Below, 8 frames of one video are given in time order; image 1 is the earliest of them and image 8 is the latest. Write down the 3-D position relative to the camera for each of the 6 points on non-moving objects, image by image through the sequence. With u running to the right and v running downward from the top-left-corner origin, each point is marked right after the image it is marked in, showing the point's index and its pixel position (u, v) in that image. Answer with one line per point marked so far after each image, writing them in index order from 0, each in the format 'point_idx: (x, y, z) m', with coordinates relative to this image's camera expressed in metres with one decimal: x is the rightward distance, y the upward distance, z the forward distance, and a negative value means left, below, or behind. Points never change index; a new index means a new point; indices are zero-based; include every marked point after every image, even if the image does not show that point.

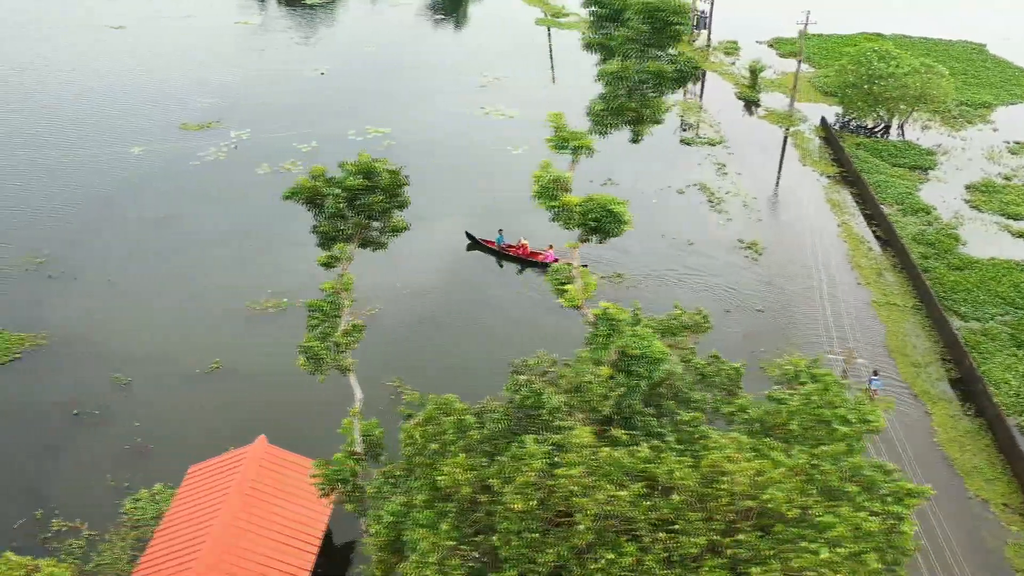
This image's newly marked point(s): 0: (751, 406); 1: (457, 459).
0: (+4.4, -2.2, +14.8) m
1: (-0.8, -2.7, +12.9) m
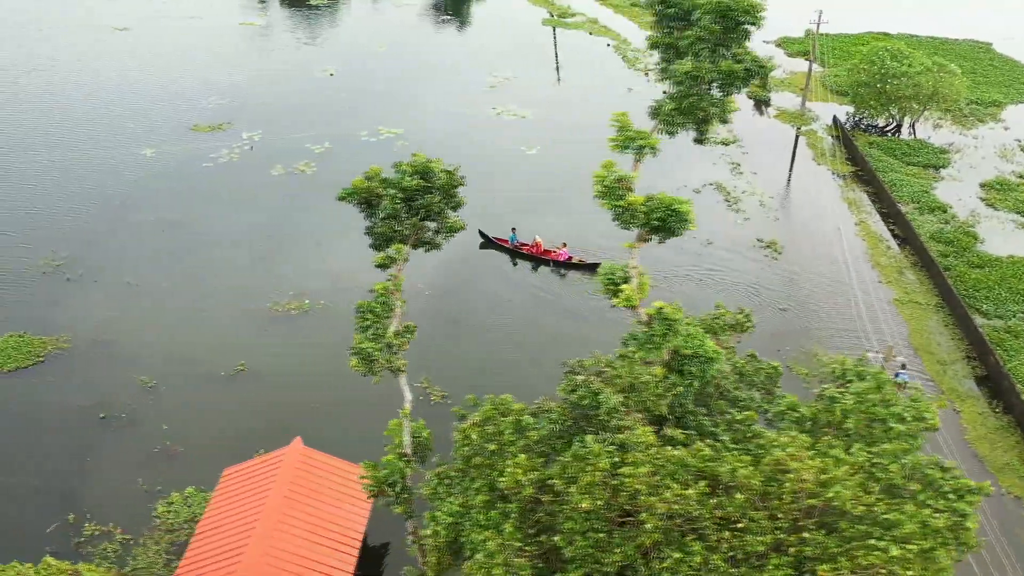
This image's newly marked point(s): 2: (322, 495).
0: (+5.3, -2.1, +14.9) m
1: (+0.1, -2.7, +12.9) m
2: (-4.4, -4.7, +18.6) m
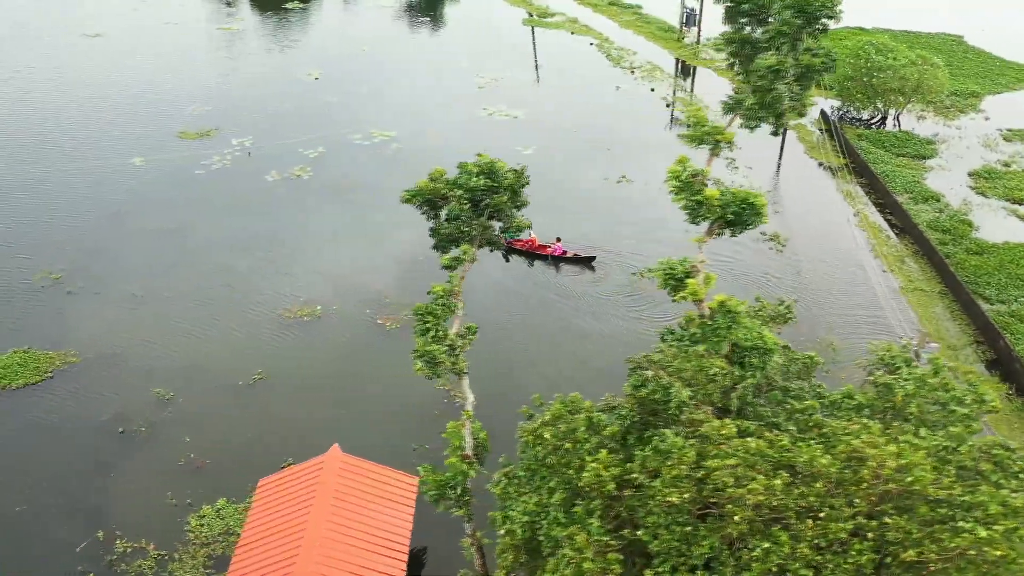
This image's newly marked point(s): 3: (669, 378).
0: (+6.4, -2.0, +15.1) m
1: (+1.3, -2.7, +12.9) m
2: (-3.3, -4.8, +18.5) m
3: (+2.8, -1.6, +14.0) m
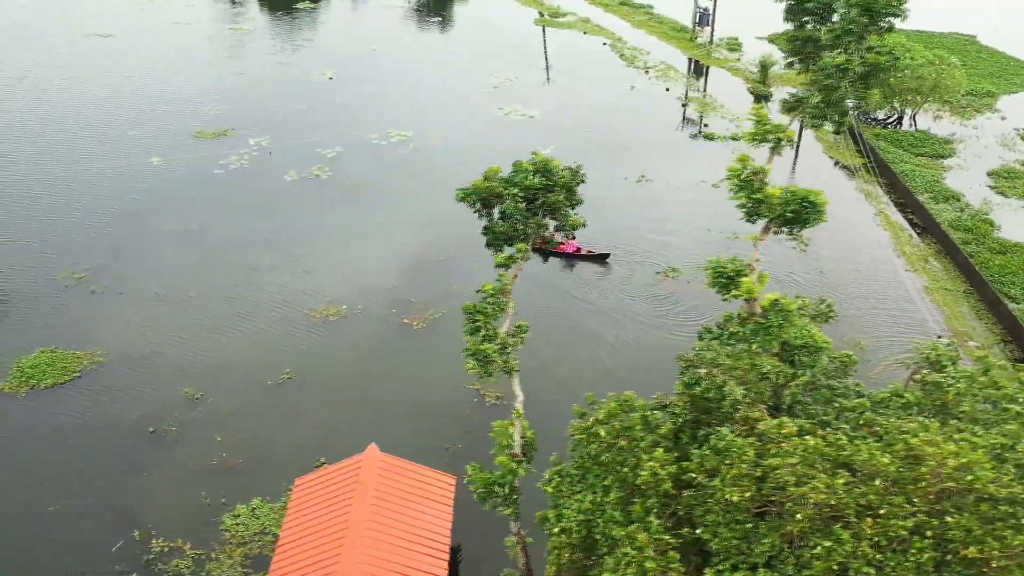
0: (+7.3, -1.9, +15.1) m
1: (+2.3, -2.7, +12.9) m
2: (-2.4, -4.8, +18.5) m
3: (+3.7, -1.5, +14.0) m
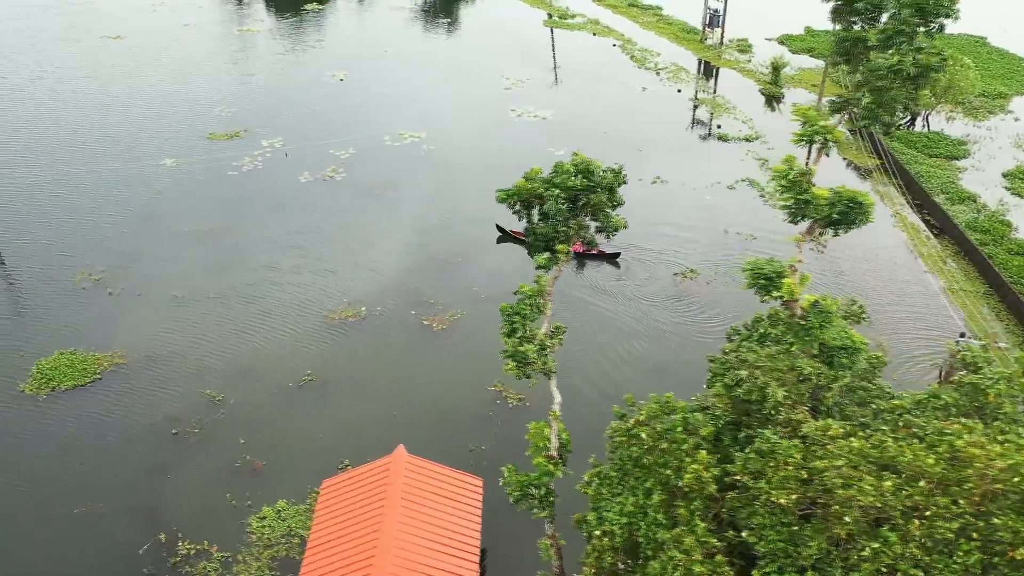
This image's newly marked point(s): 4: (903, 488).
0: (+8.0, -1.9, +15.1) m
1: (+2.9, -2.7, +12.8) m
2: (-1.8, -4.9, +18.4) m
3: (+4.4, -1.6, +13.9) m
4: (+5.9, -3.0, +12.3) m
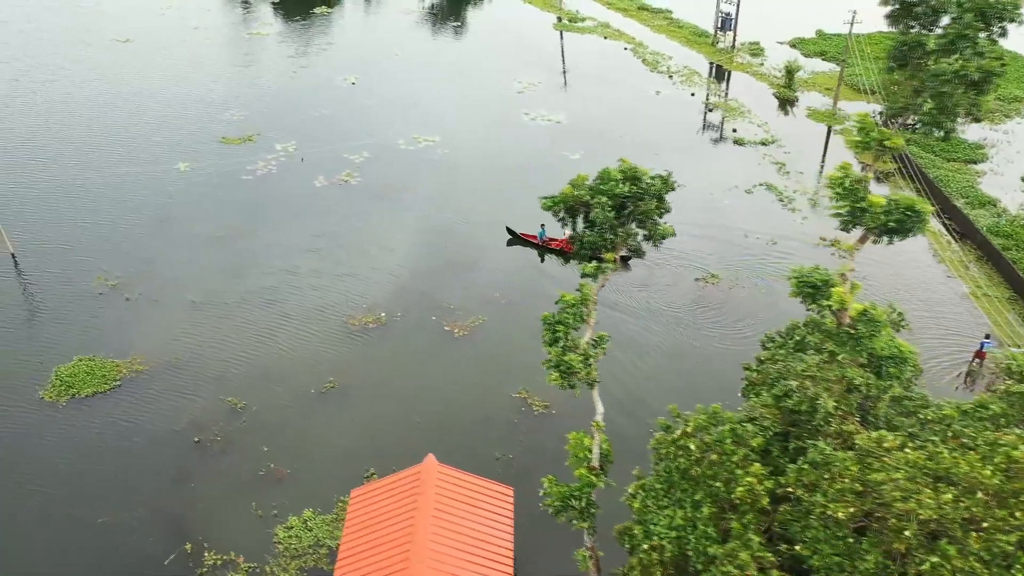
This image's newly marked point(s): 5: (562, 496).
0: (+8.8, -2.1, +14.8) m
1: (+3.7, -2.8, +12.6) m
2: (-1.0, -5.0, +18.2) m
3: (+5.1, -1.7, +13.7) m
4: (+6.7, -3.2, +12.0) m
5: (+0.9, -3.9, +15.0) m
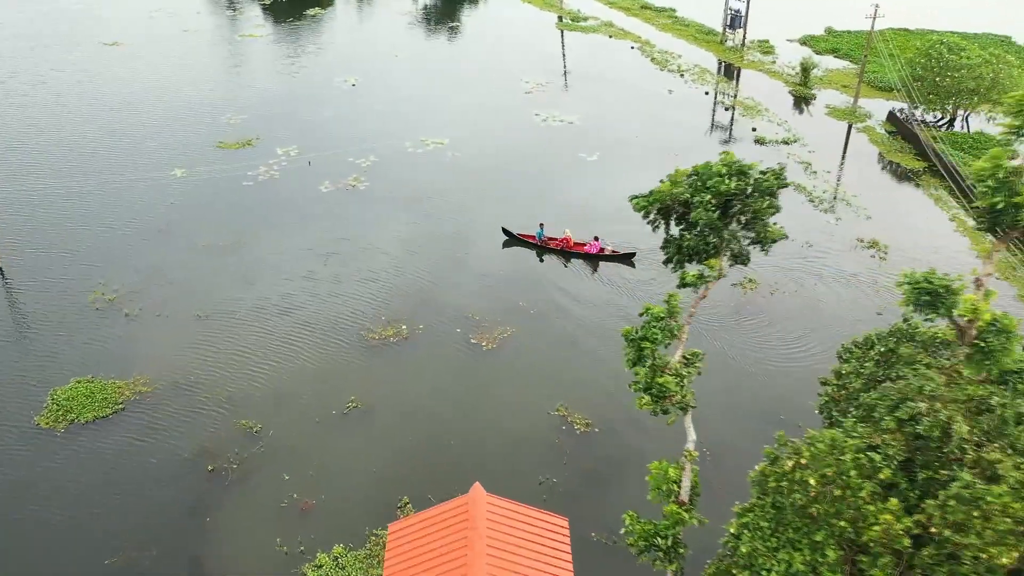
0: (+10.0, -2.2, +13.2) m
1: (+5.0, -3.0, +10.9) m
2: (+0.2, -5.2, +16.4) m
3: (+6.4, -1.8, +12.1) m
4: (+8.0, -3.3, +10.4) m
5: (+2.2, -4.0, +13.3) m
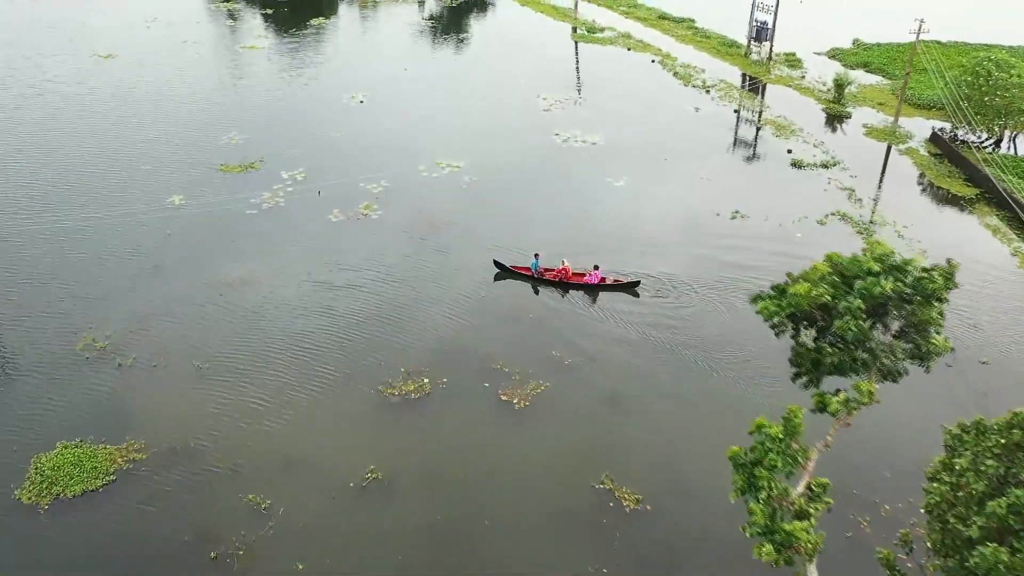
0: (+11.0, -3.6, +10.8) m
1: (+6.0, -4.4, +8.5) m
2: (+1.2, -6.7, +13.9) m
3: (+7.4, -3.2, +9.6) m
4: (+9.0, -4.7, +8.0) m
5: (+3.2, -5.5, +10.8) m
